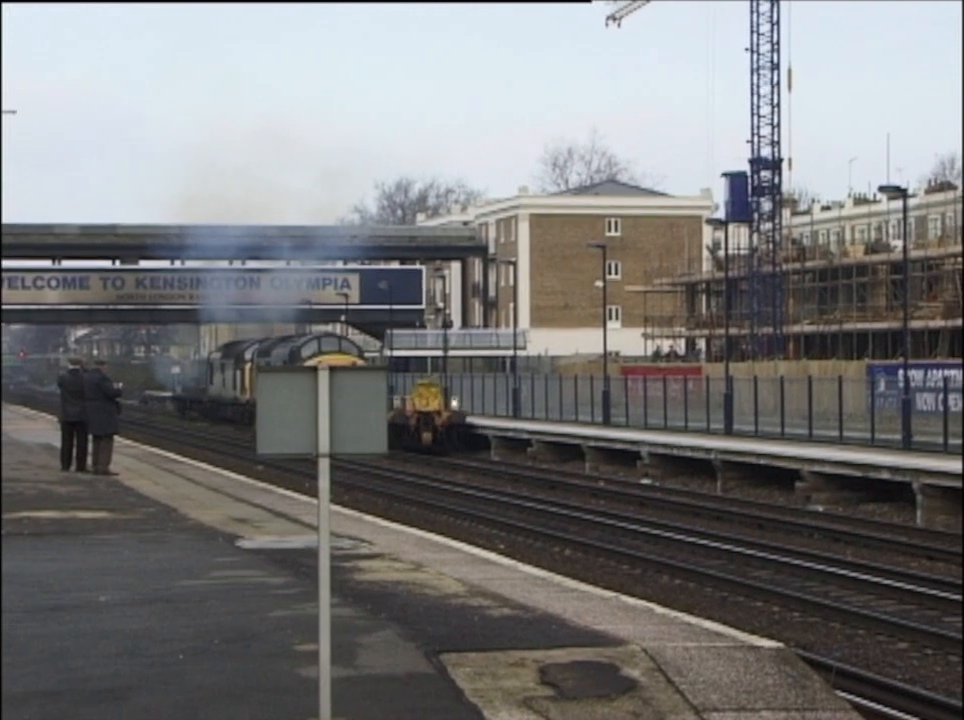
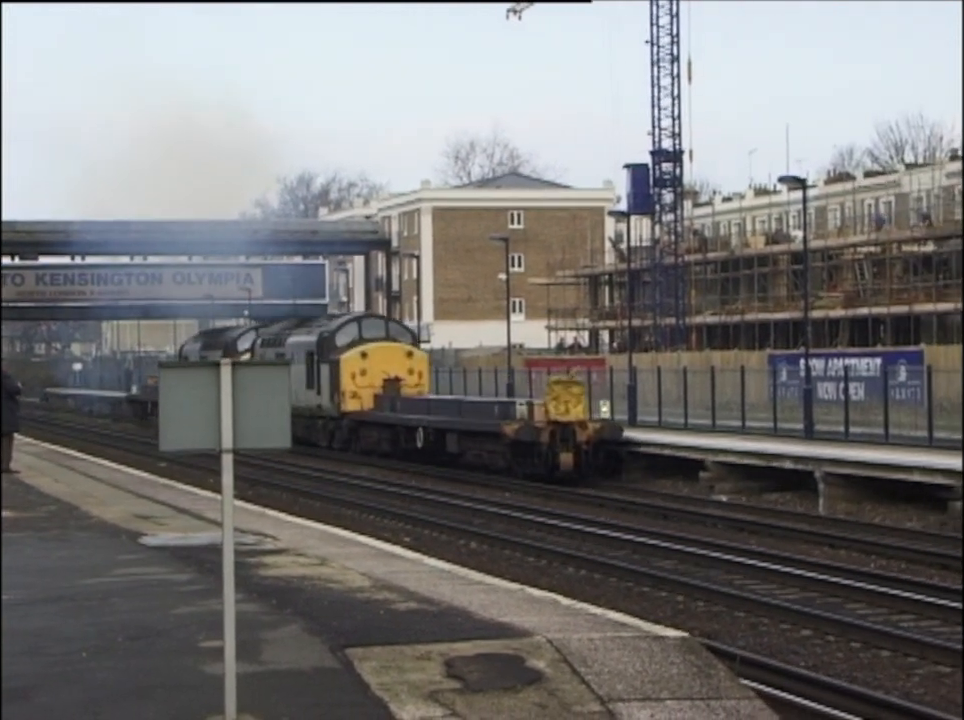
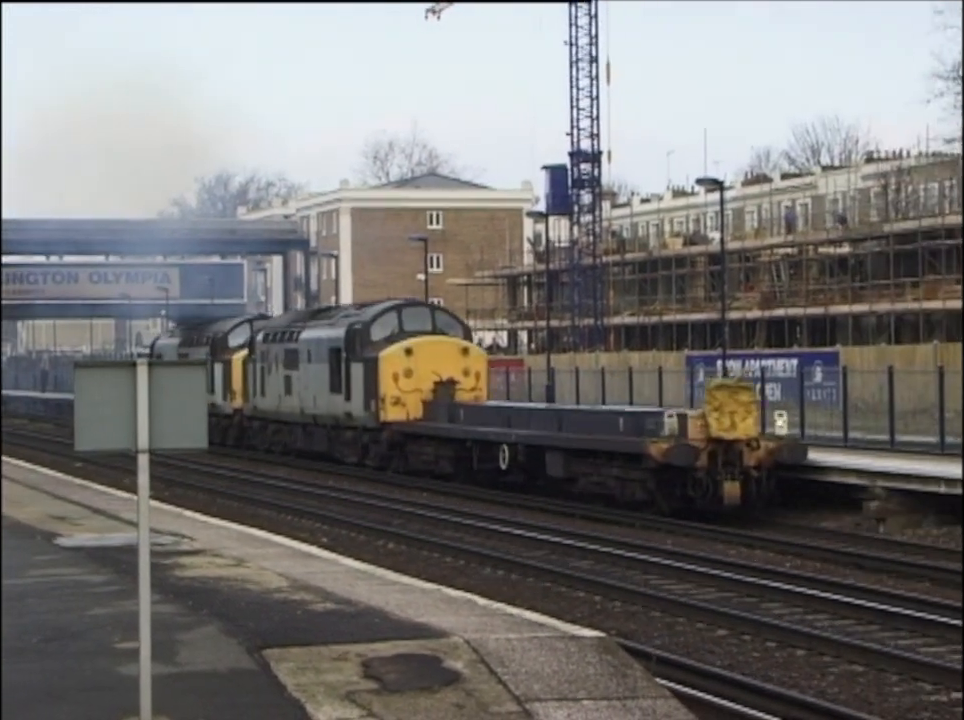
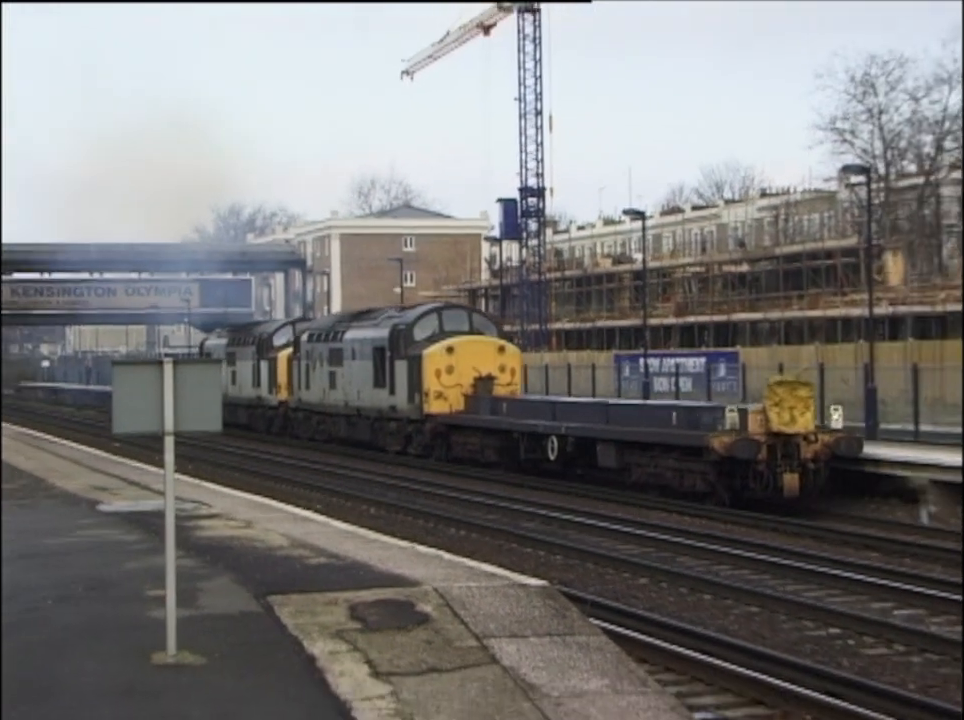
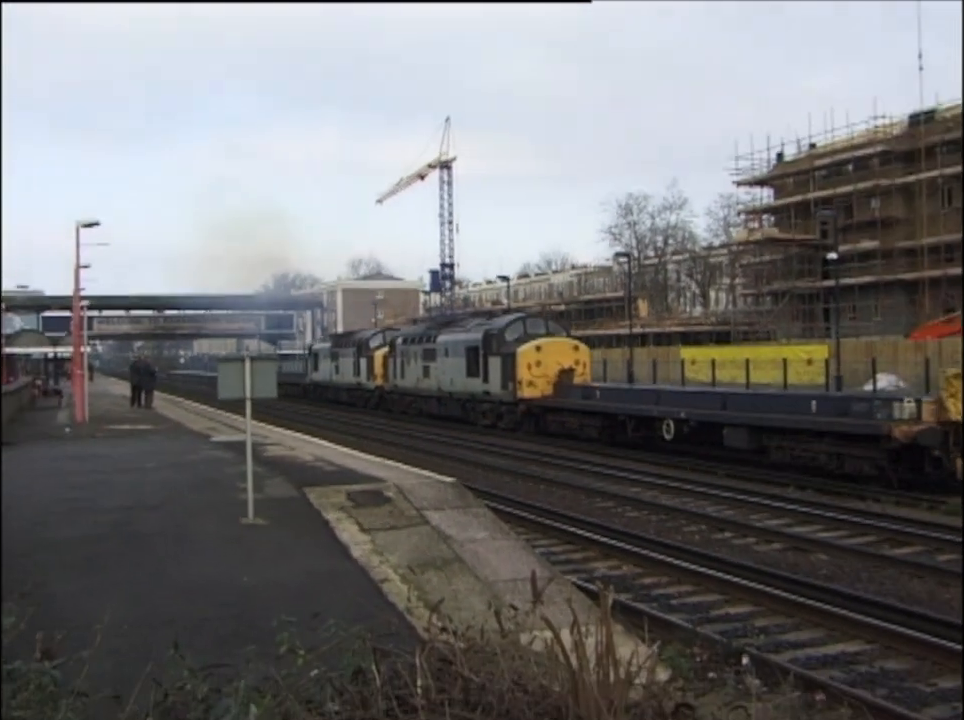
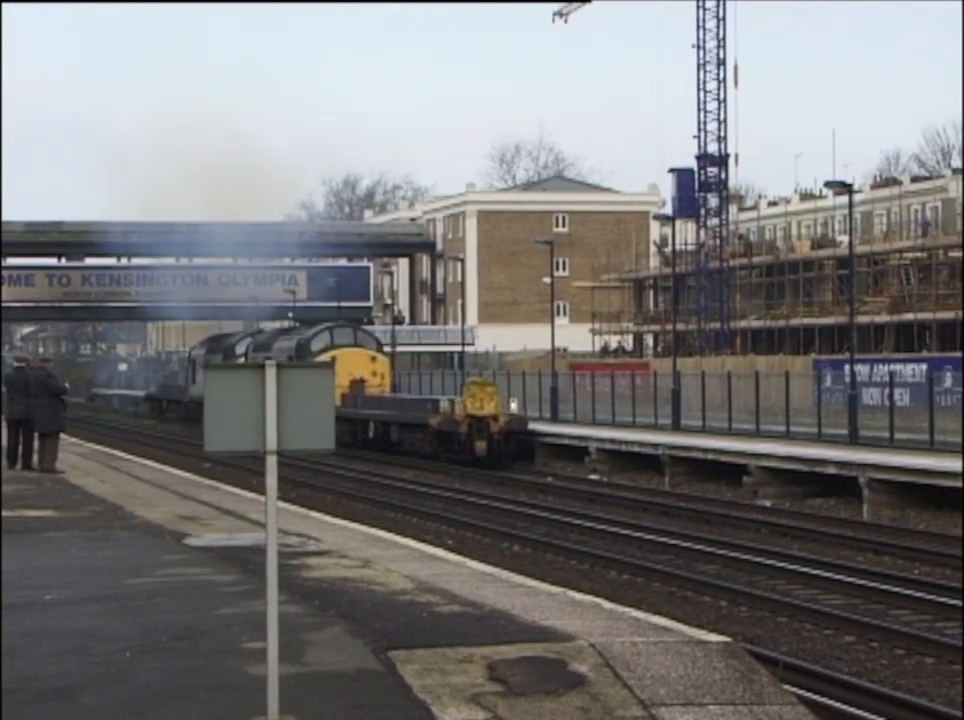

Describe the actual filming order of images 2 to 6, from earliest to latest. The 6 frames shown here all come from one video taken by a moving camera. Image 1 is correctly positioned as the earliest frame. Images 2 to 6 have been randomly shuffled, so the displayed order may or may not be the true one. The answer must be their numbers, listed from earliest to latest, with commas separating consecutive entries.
6, 2, 3, 4, 5
